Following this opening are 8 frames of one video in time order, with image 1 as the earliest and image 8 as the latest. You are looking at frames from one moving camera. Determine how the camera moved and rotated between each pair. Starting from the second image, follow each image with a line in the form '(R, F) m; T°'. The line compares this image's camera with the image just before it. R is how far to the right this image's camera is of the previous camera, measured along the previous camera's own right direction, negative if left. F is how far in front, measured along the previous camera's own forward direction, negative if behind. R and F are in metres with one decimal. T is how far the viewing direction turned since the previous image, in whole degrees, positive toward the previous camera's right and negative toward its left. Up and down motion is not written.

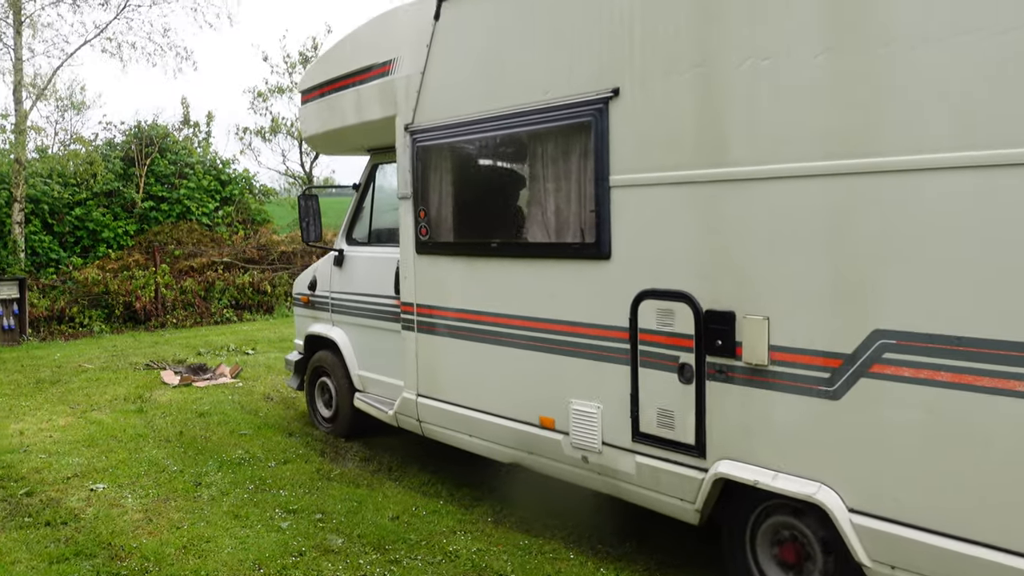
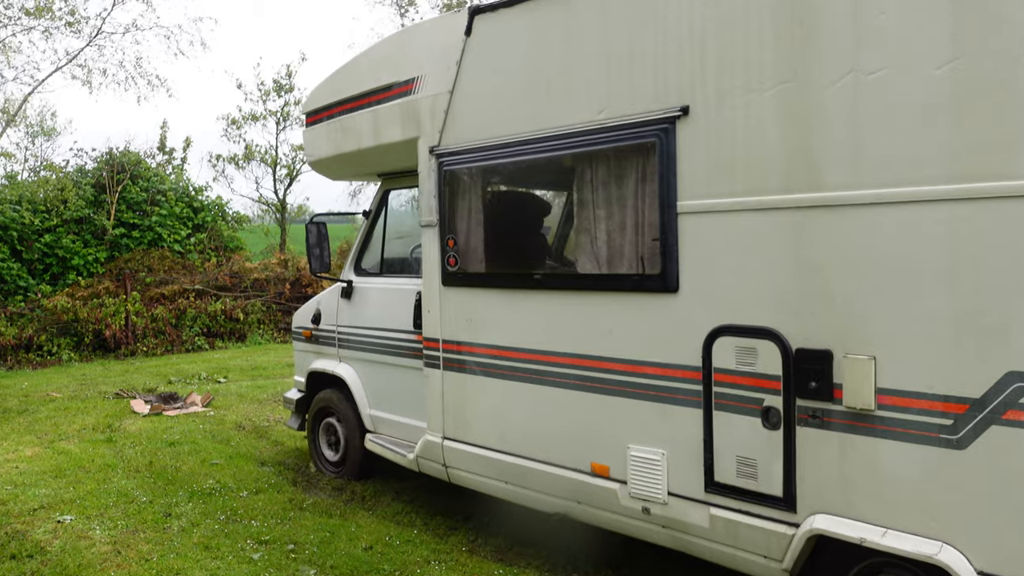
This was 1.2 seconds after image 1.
(-0.3, +0.3) m; +2°
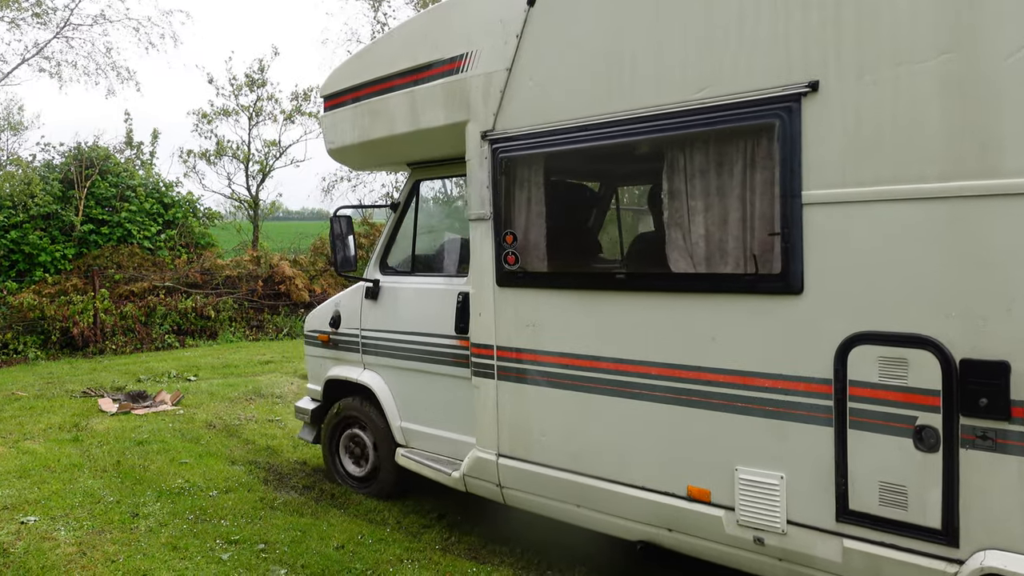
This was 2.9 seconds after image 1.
(-0.4, +0.4) m; +2°
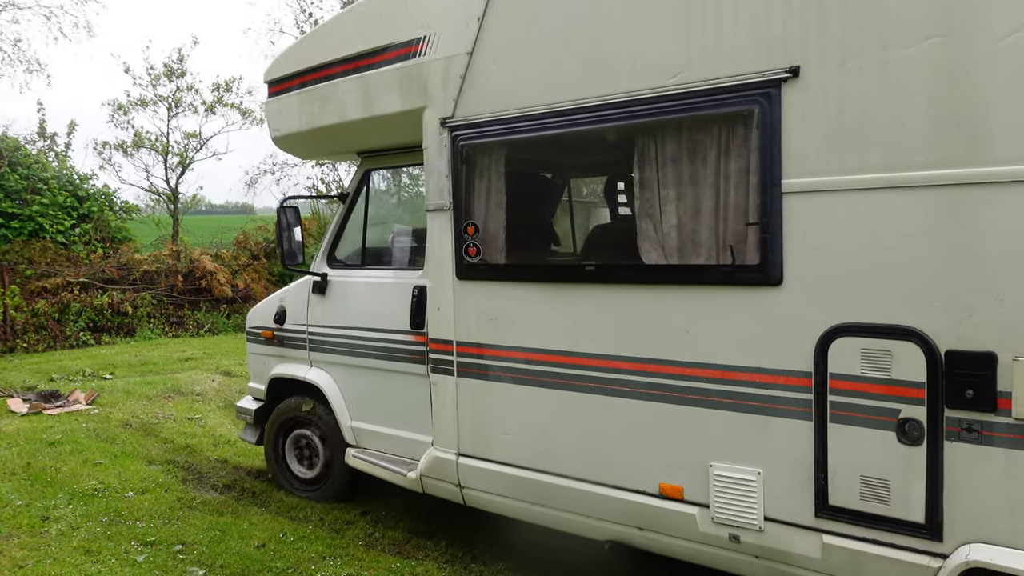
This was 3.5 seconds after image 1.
(-0.1, +0.1) m; +4°
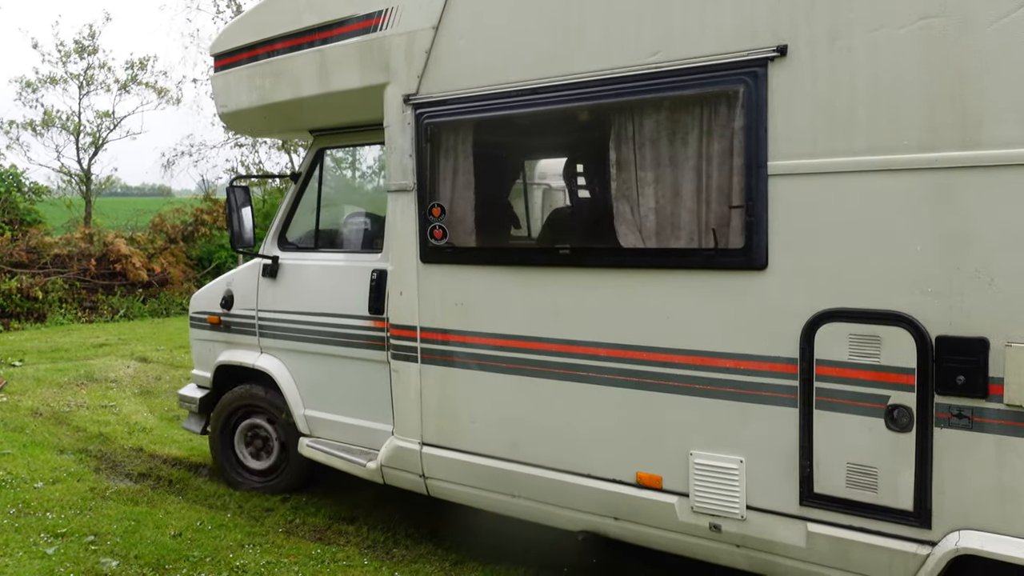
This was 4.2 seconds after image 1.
(-0.1, +0.1) m; +4°
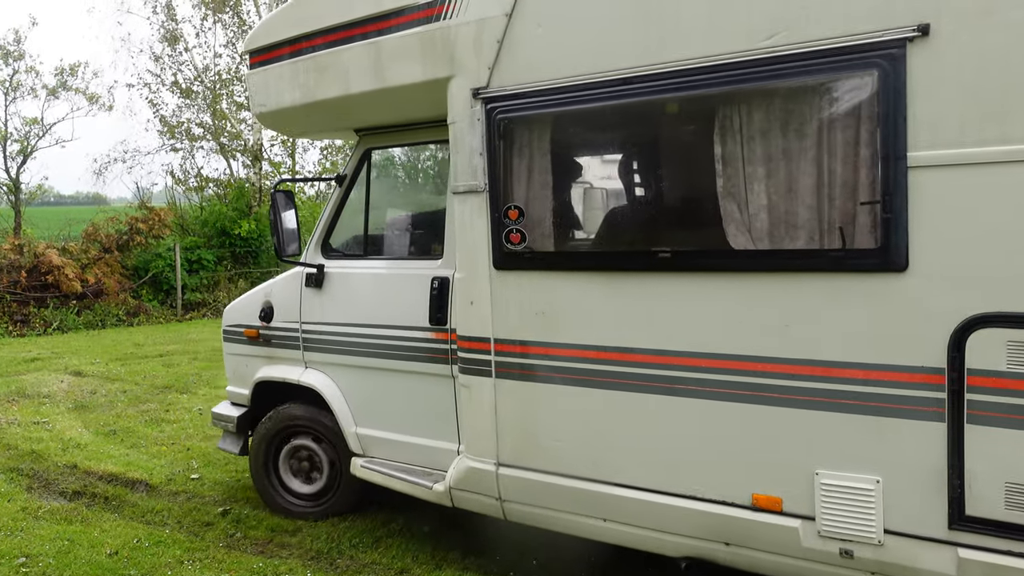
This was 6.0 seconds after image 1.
(-0.4, +0.3) m; +4°
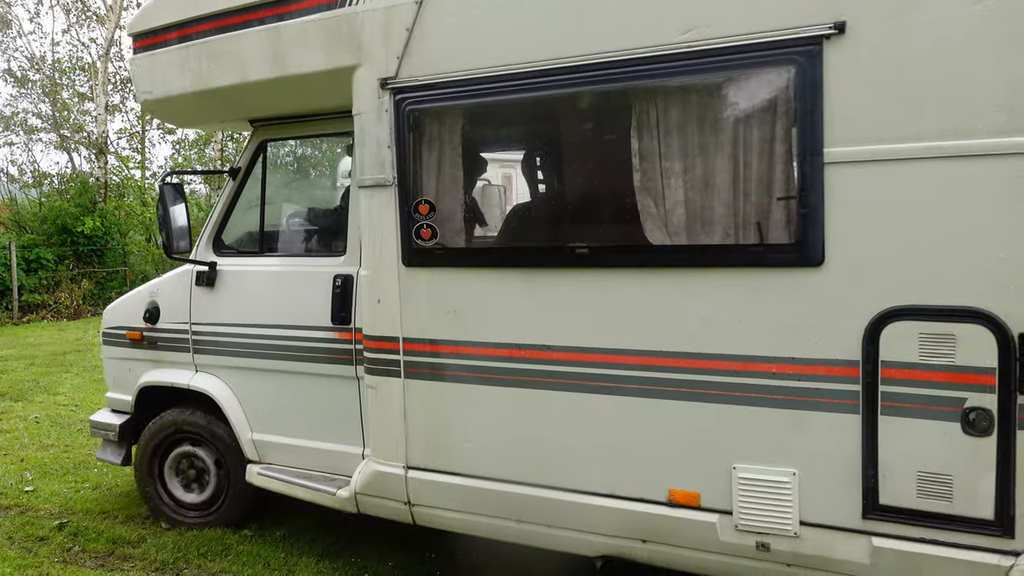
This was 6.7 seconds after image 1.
(-0.2, +0.1) m; +8°
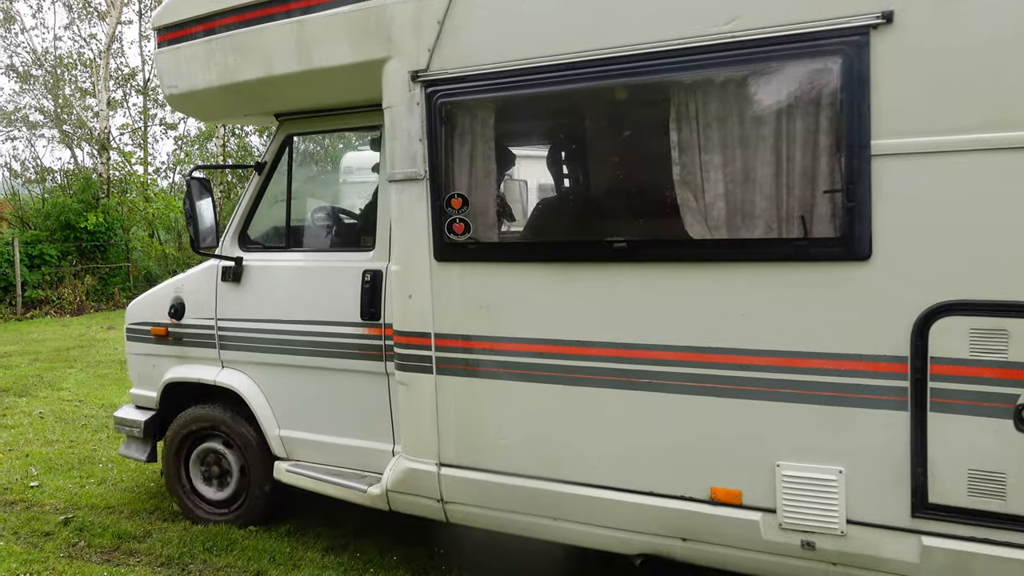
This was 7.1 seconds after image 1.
(-0.1, 0.0) m; 0°
